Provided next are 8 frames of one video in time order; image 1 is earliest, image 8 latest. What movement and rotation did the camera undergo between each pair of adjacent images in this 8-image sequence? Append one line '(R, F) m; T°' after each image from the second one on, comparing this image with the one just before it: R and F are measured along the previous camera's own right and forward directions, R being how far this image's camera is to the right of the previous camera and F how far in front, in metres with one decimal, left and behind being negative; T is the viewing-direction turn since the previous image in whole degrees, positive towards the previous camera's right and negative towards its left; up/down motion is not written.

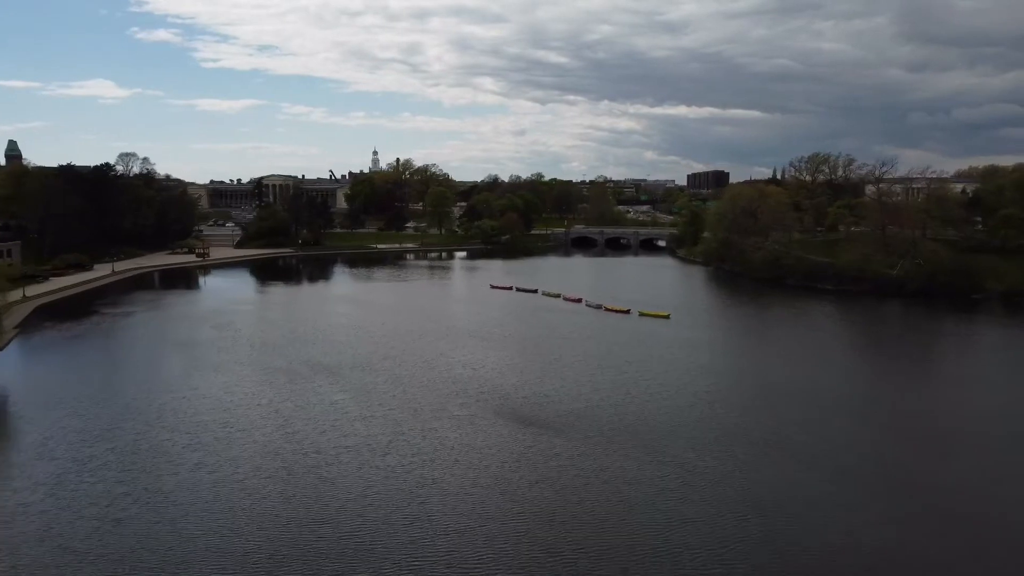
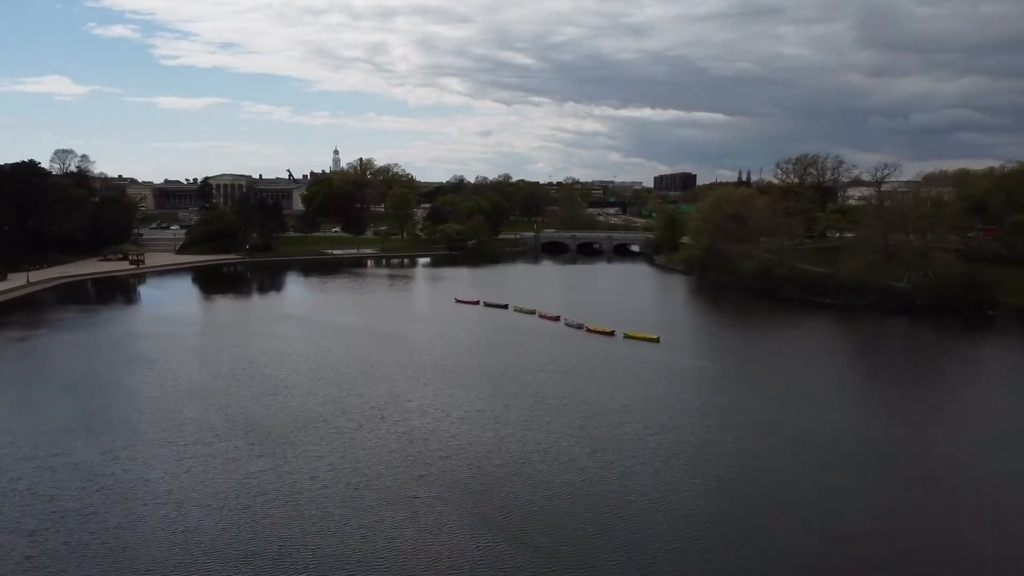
(-0.1, +4.4) m; +2°
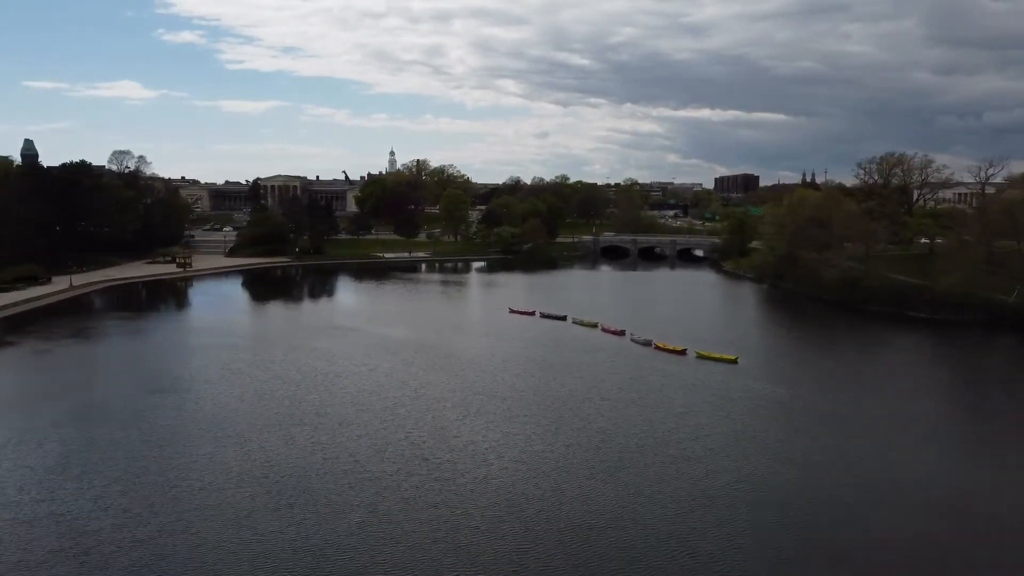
(-0.2, +2.9) m; -4°
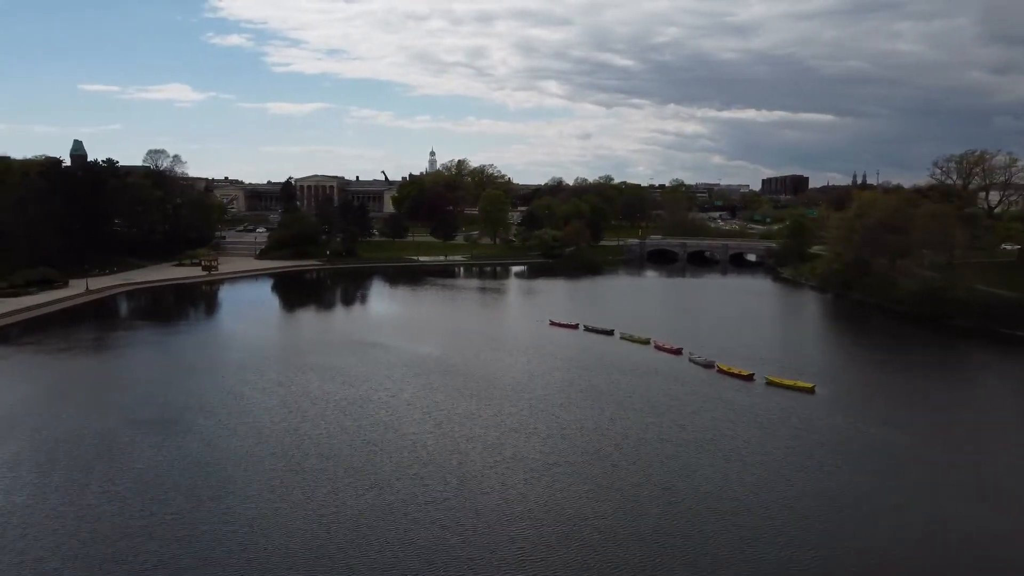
(0.0, +3.3) m; -3°
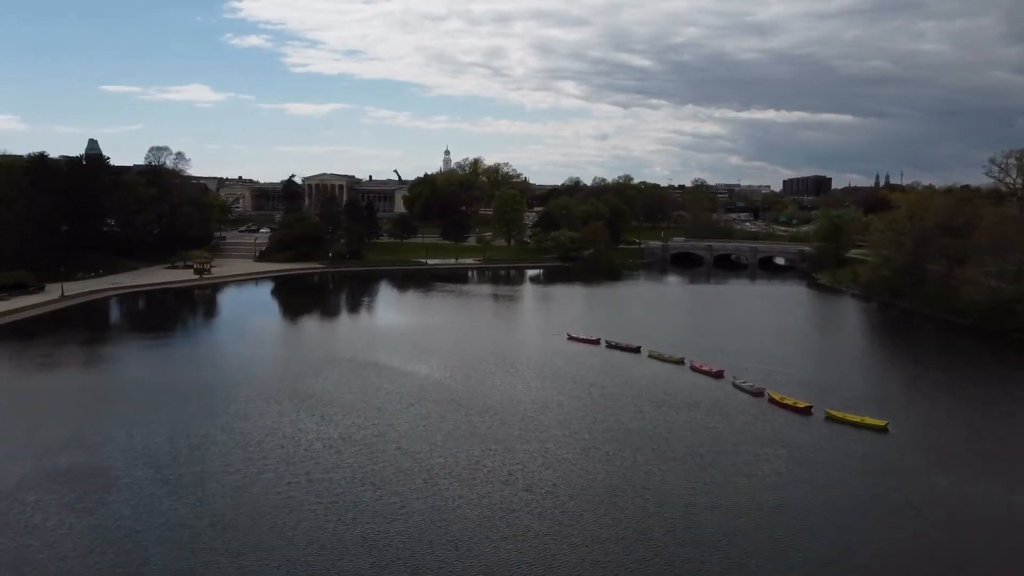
(+0.1, +3.6) m; -1°
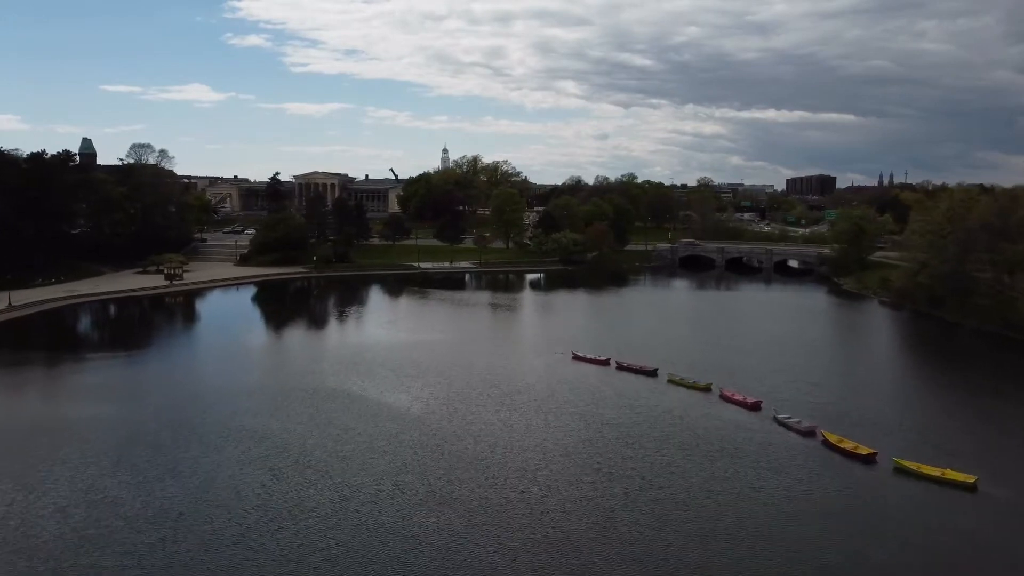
(+0.1, +3.6) m; 0°
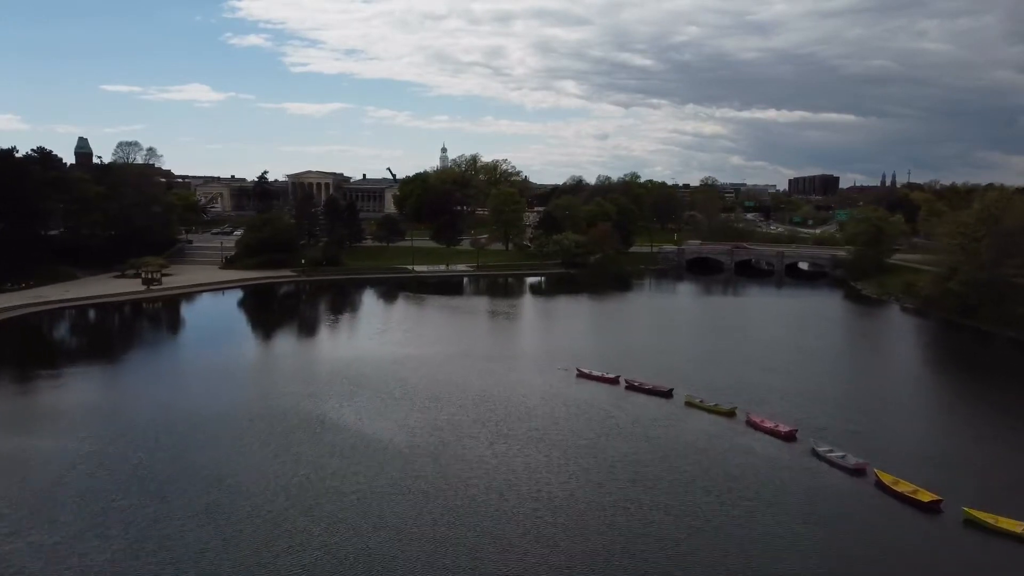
(0.0, +2.5) m; 0°
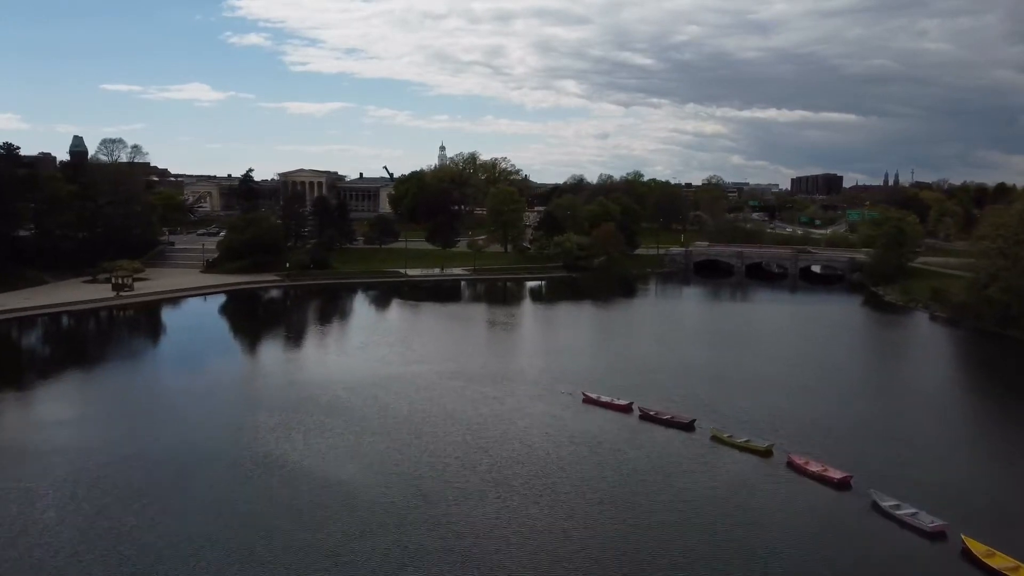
(+0.1, +2.8) m; 0°
